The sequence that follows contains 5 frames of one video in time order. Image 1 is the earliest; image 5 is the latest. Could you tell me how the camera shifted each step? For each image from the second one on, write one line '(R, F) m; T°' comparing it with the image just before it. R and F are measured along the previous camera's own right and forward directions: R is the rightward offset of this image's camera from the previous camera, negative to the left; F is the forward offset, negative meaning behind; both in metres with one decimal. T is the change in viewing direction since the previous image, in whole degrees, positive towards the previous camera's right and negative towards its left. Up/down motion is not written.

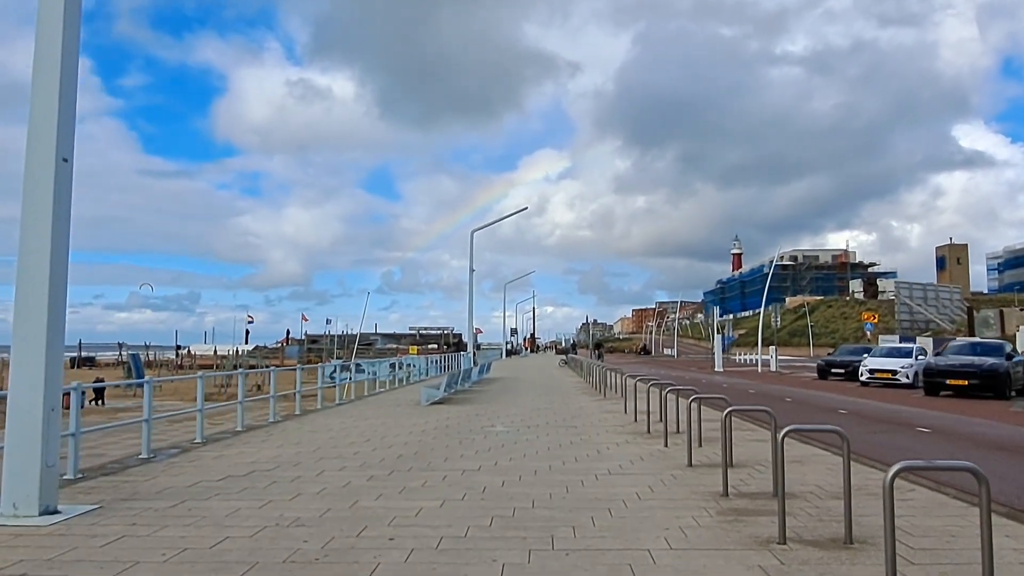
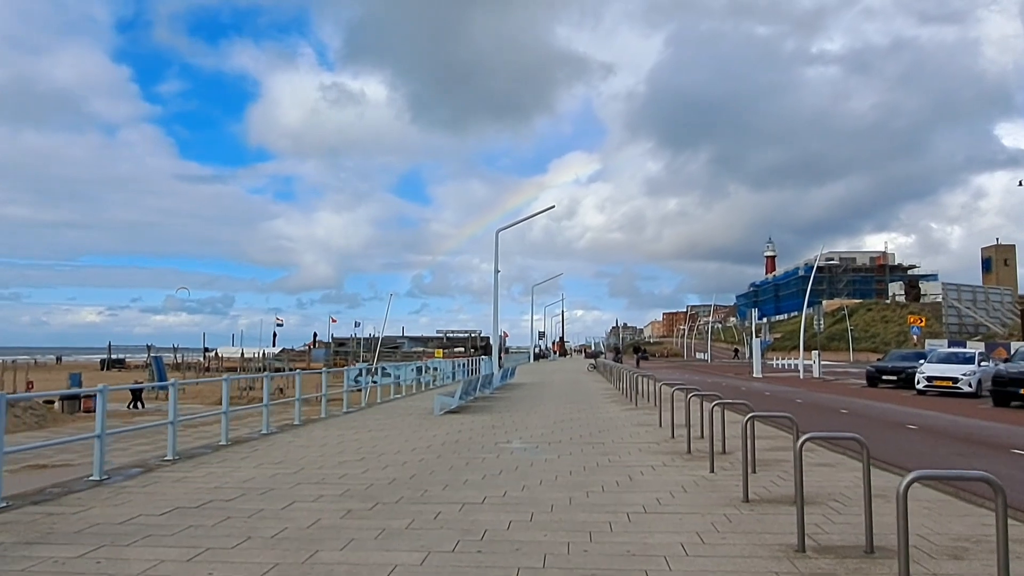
(+0.2, +1.9) m; -2°
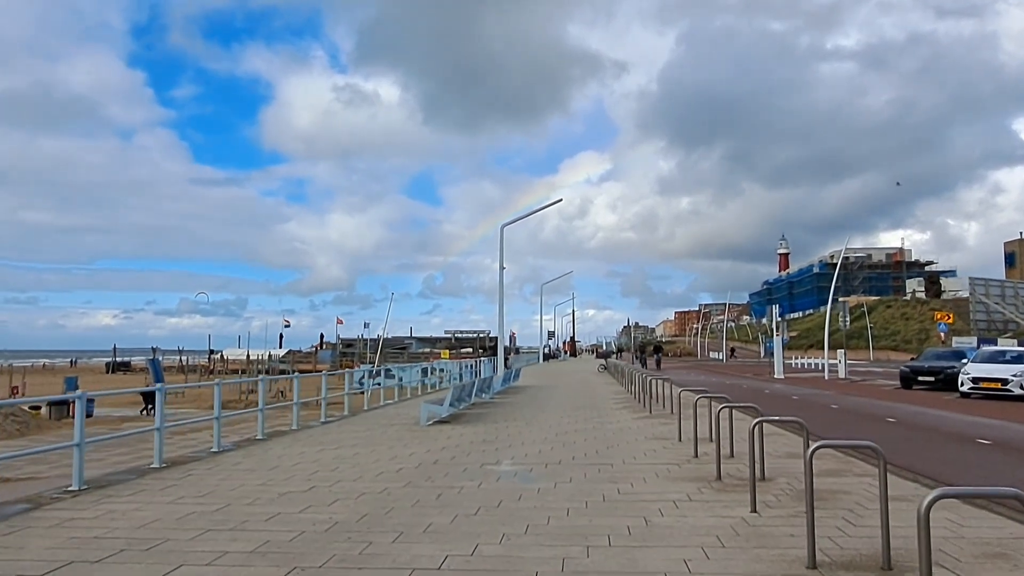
(+0.4, +2.3) m; -1°
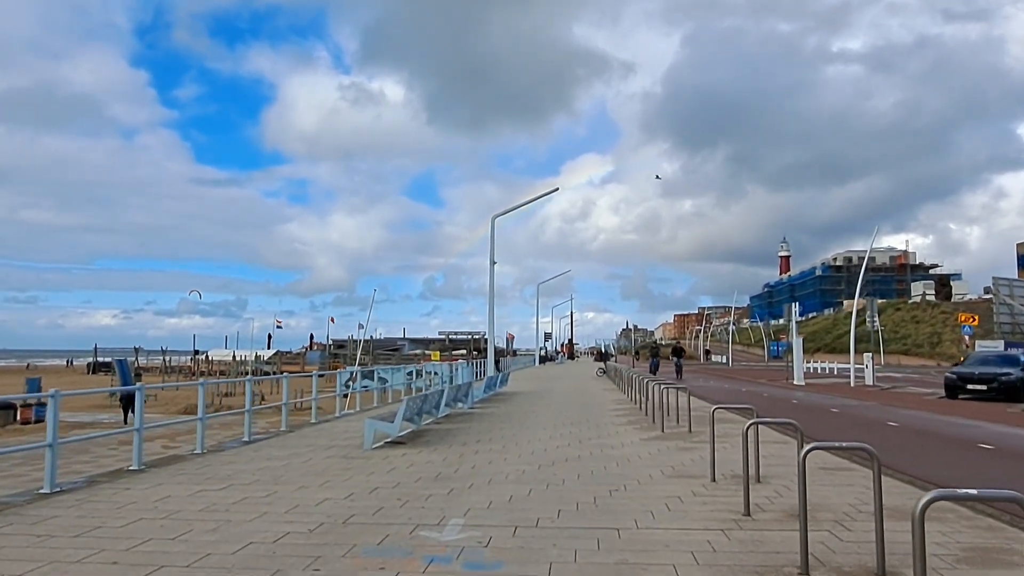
(+0.5, +4.0) m; 0°
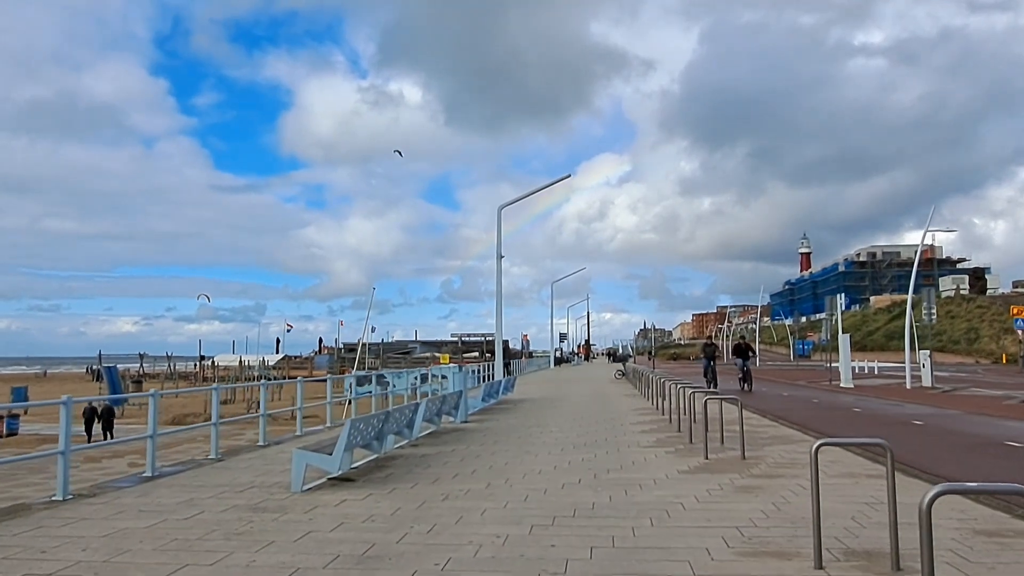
(+0.4, +3.8) m; -1°
